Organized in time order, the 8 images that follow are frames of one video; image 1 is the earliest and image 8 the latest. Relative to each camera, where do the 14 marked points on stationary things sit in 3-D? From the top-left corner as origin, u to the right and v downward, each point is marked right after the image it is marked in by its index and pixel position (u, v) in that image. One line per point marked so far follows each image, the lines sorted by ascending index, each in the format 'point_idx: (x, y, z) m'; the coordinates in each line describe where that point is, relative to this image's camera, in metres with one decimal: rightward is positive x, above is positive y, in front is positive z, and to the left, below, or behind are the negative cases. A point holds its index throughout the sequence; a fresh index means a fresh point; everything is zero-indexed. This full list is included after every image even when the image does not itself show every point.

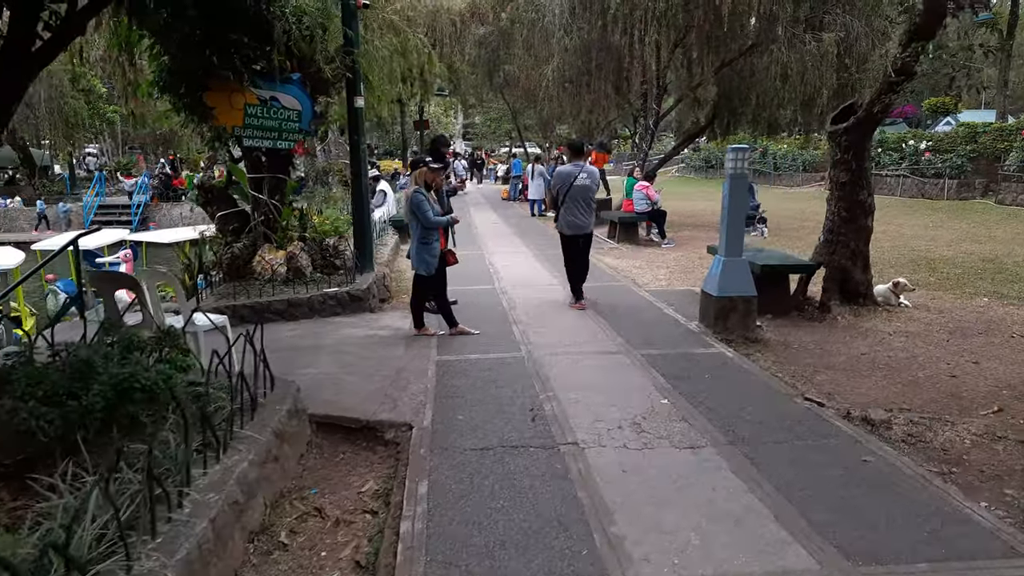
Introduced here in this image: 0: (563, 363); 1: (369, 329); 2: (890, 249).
0: (+0.4, -0.6, +5.6) m
1: (-1.3, -0.4, +6.8) m
2: (+6.2, +0.7, +12.0) m
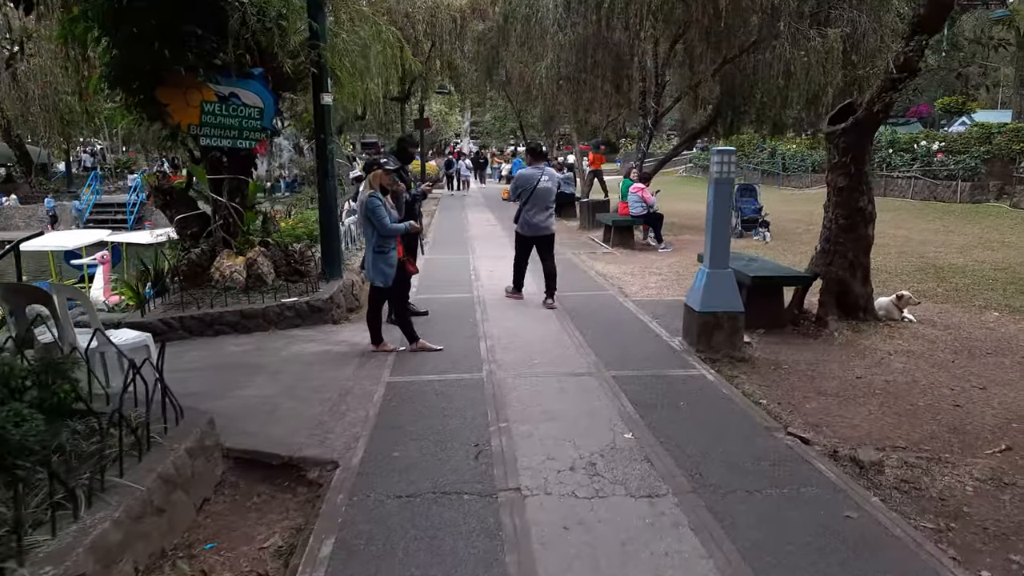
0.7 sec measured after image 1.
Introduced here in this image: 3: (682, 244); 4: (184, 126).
0: (+0.1, -0.7, +5.1) m
1: (-1.6, -0.5, +6.4) m
2: (+6.0, +0.5, +11.5) m
3: (+3.2, +0.8, +13.8) m
4: (-3.3, +1.6, +7.2) m
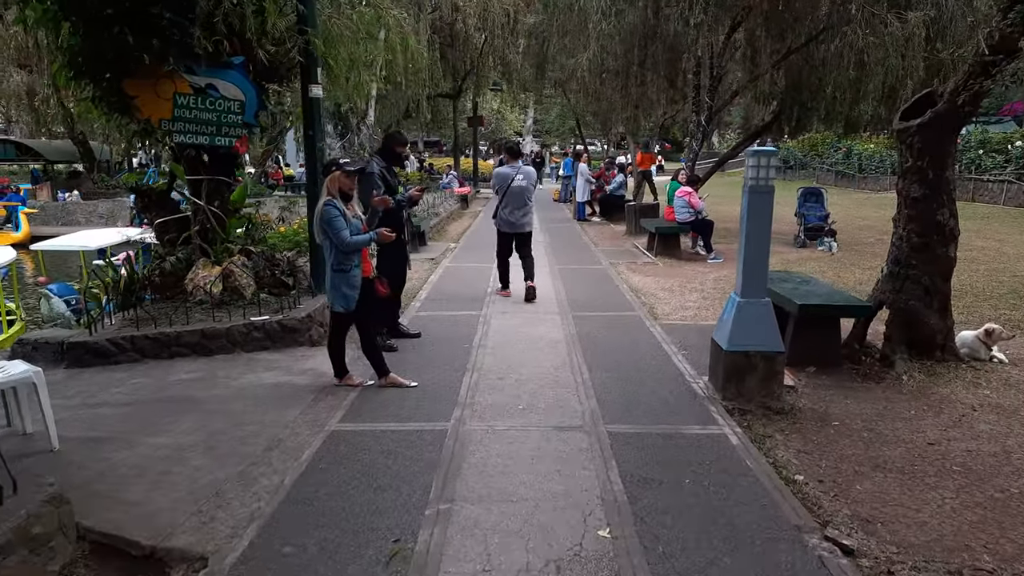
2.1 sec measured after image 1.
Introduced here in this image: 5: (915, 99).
0: (-0.1, -0.9, +4.1) m
1: (-1.7, -0.6, +5.5) m
2: (+6.4, +0.2, +9.9) m
3: (+3.8, +0.6, +12.5) m
4: (-3.2, +1.5, +6.5) m
5: (+3.2, +1.5, +5.8) m
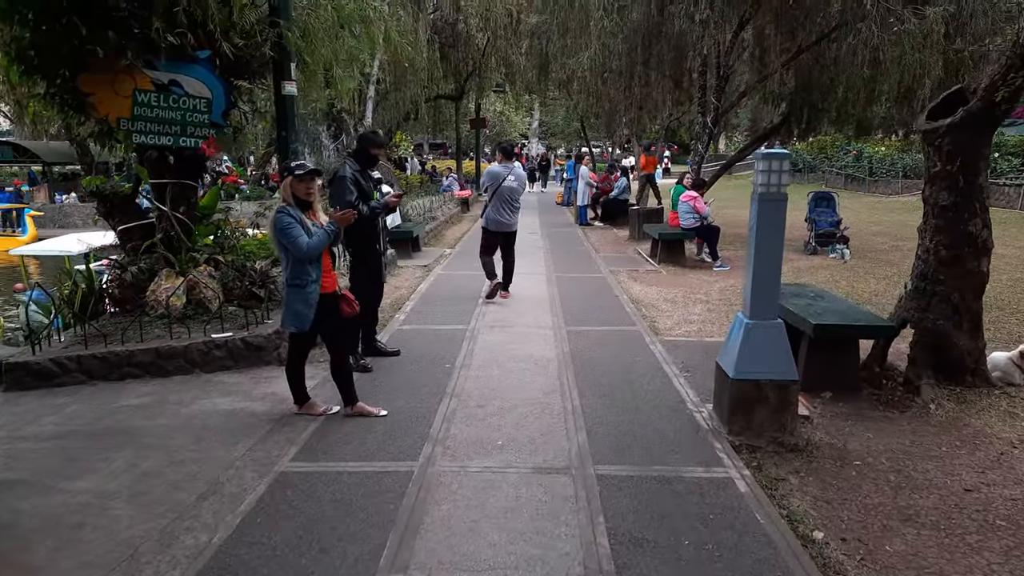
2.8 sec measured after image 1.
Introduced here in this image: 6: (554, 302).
0: (-0.2, -1.0, +3.6) m
1: (-1.8, -0.7, +5.0) m
2: (+6.3, +0.1, +9.3) m
3: (+3.8, +0.4, +11.9) m
4: (-3.3, +1.4, +6.0) m
5: (+3.1, +1.4, +5.2) m
6: (+0.5, -0.2, +8.3) m
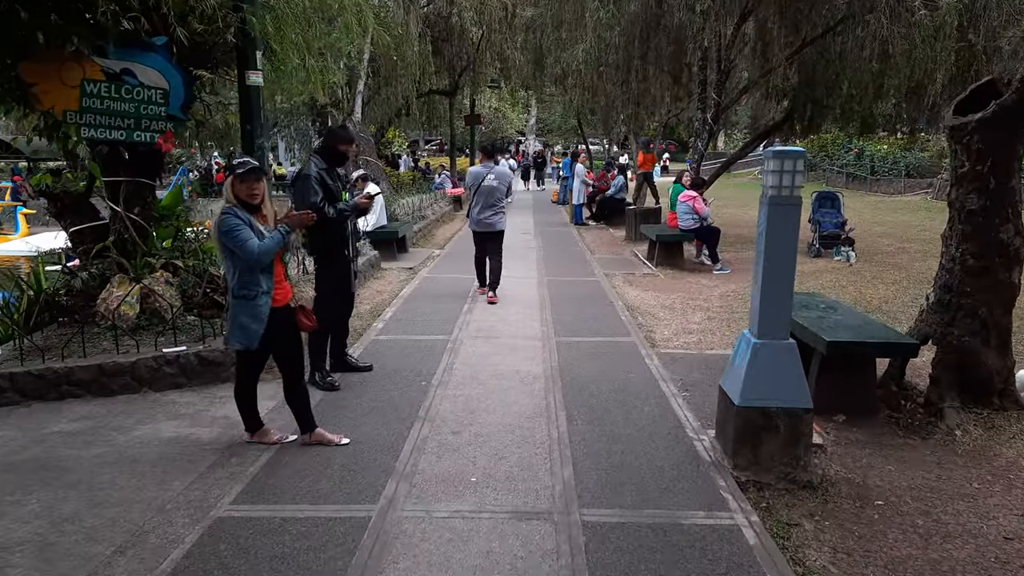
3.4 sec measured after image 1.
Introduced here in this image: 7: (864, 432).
0: (-0.3, -1.1, +3.1) m
1: (-1.9, -0.8, +4.5) m
2: (+6.2, 0.0, +8.8) m
3: (+3.7, +0.4, +11.4) m
4: (-3.4, +1.3, +5.5) m
5: (+3.0, +1.3, +4.7) m
6: (+0.3, -0.2, +7.8) m
7: (+2.2, -0.9, +4.6) m
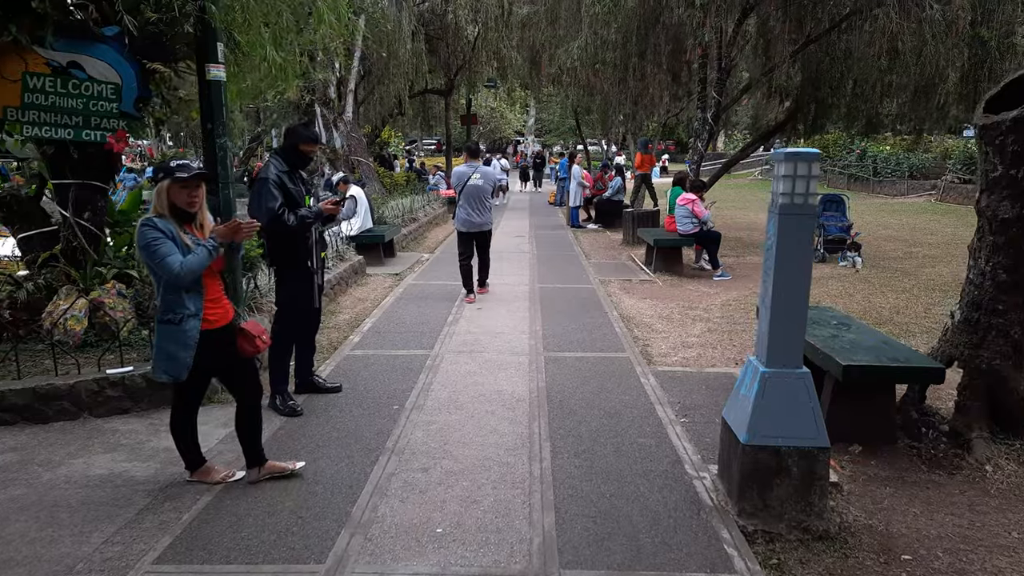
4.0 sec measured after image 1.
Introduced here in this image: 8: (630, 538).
0: (-0.5, -1.2, +2.6) m
1: (-2.1, -0.9, +4.0) m
2: (+6.1, -0.1, +8.3) m
3: (+3.5, +0.3, +11.0) m
4: (-3.5, +1.2, +5.0) m
5: (+2.8, +1.2, +4.2) m
6: (+0.2, -0.3, +7.3) m
7: (+2.1, -1.0, +4.1) m
8: (+0.5, -1.1, +3.2) m
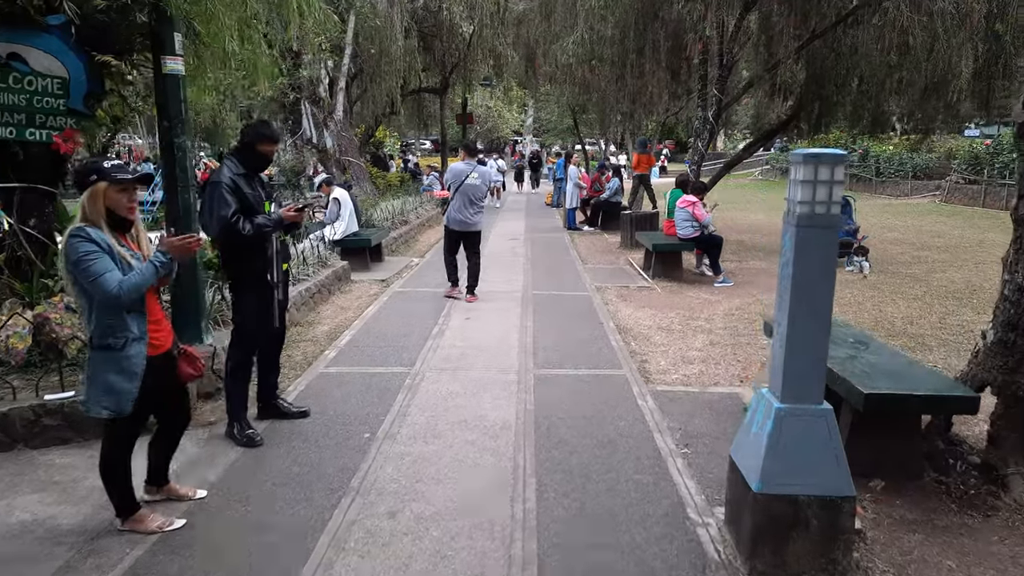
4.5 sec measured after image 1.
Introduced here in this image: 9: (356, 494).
0: (-0.6, -1.3, +2.1) m
1: (-2.2, -1.0, +3.5) m
2: (+6.0, -0.2, +7.9) m
3: (+3.4, +0.2, +10.5) m
4: (-3.6, +1.1, +4.5) m
5: (+2.7, +1.1, +3.8) m
6: (+0.1, -0.4, +6.9) m
7: (+2.0, -1.1, +3.7) m
8: (+0.4, -1.2, +2.7) m
9: (-0.8, -1.0, +3.6) m
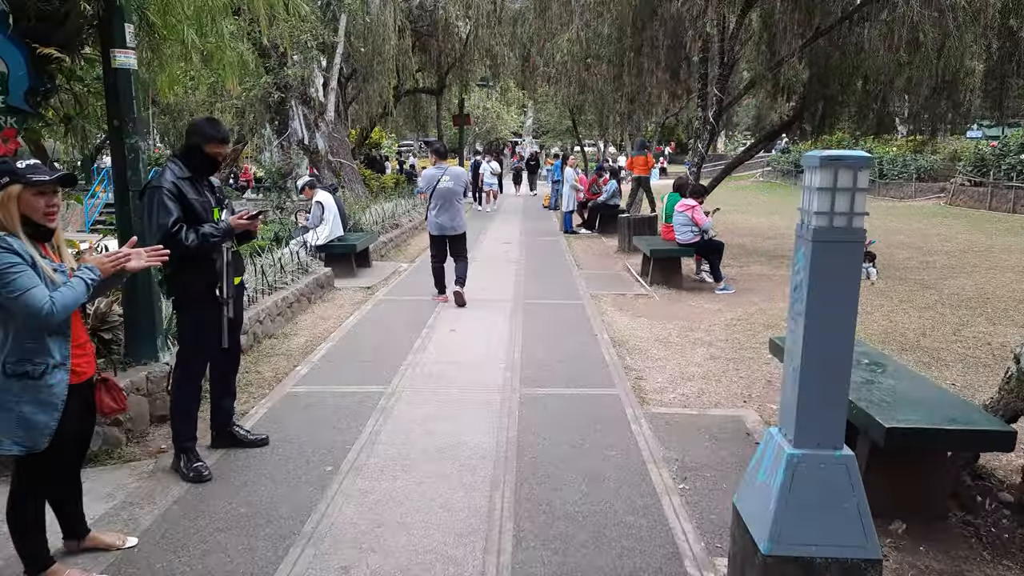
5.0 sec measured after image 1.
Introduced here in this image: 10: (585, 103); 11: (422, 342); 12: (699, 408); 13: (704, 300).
0: (-0.7, -1.3, +1.7) m
1: (-2.3, -1.1, +3.1) m
2: (+5.9, -0.3, +7.4) m
3: (+3.3, +0.1, +10.1) m
4: (-3.8, +1.1, +4.1) m
5: (+2.6, +1.0, +3.3) m
6: (0.0, -0.5, +6.5) m
7: (+1.9, -1.2, +3.2) m
8: (+0.3, -1.3, +2.3) m
9: (-0.9, -1.1, +3.1) m
10: (+1.6, +4.0, +15.6) m
11: (-0.8, -0.5, +6.5) m
12: (+1.3, -0.8, +5.0) m
13: (+2.3, -0.1, +8.9) m
